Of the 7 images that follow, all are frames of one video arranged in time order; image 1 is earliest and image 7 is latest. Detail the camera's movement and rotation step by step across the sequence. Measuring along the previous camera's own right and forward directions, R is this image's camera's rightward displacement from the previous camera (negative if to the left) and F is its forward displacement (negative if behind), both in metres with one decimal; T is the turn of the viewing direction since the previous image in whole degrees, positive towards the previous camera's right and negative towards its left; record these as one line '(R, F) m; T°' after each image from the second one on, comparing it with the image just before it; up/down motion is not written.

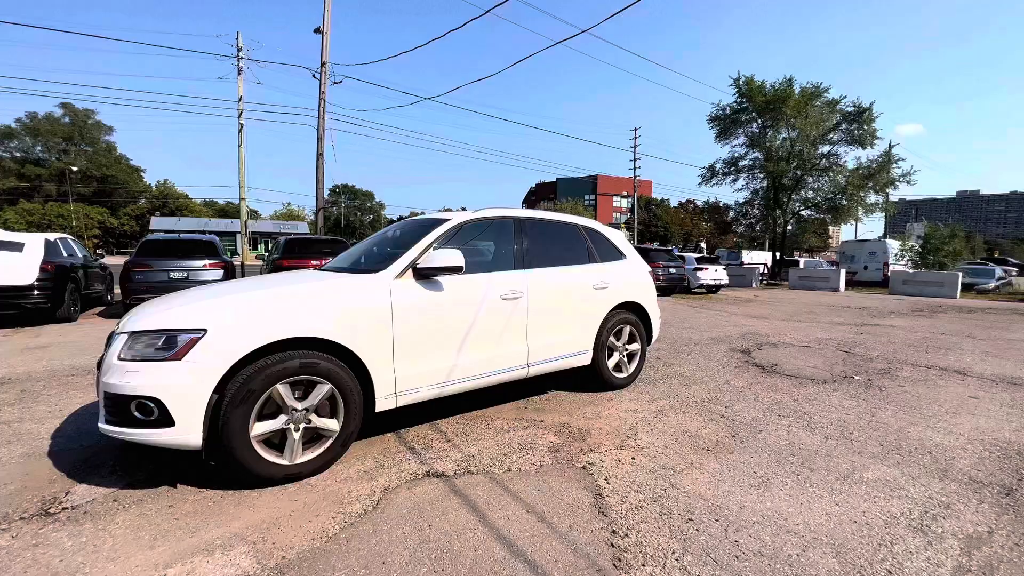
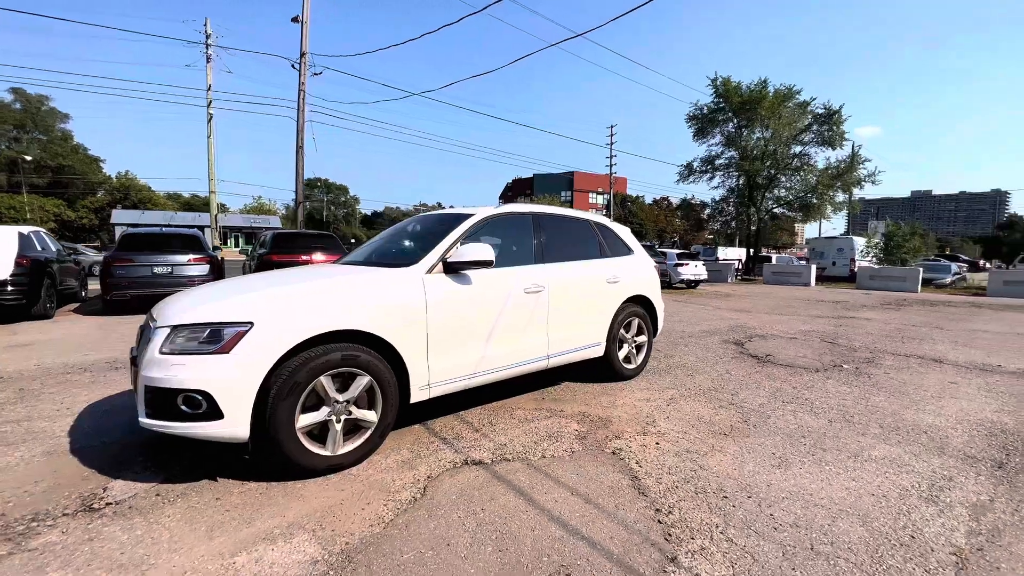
(-0.4, -0.1) m; +3°
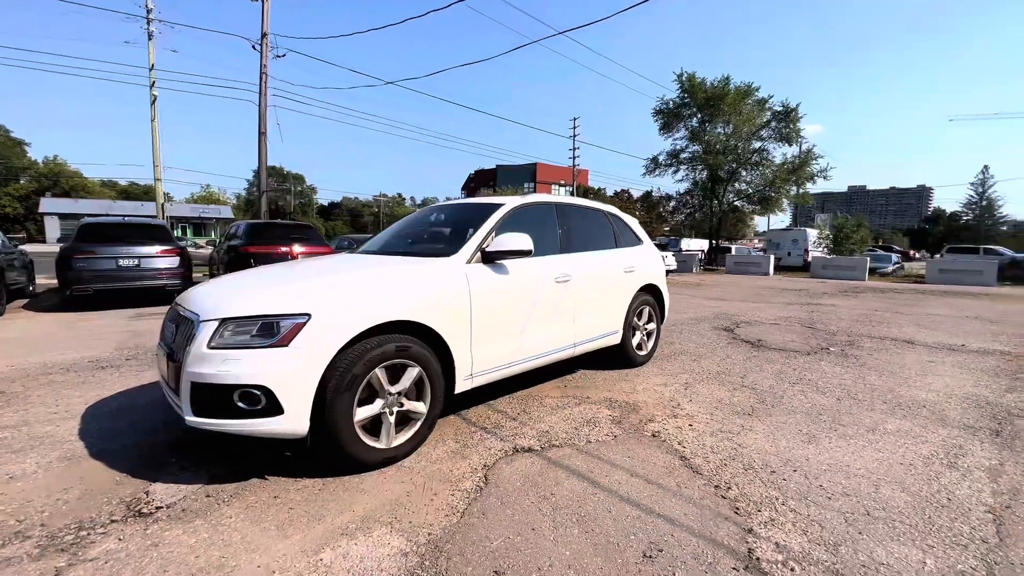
(-0.6, 0.0) m; +5°
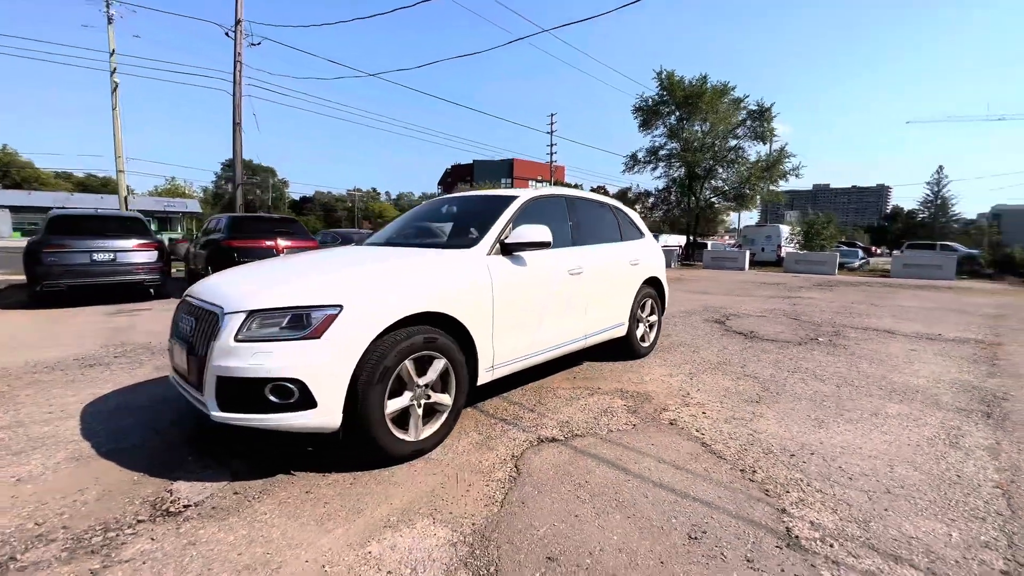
(-0.4, 0.0) m; +3°
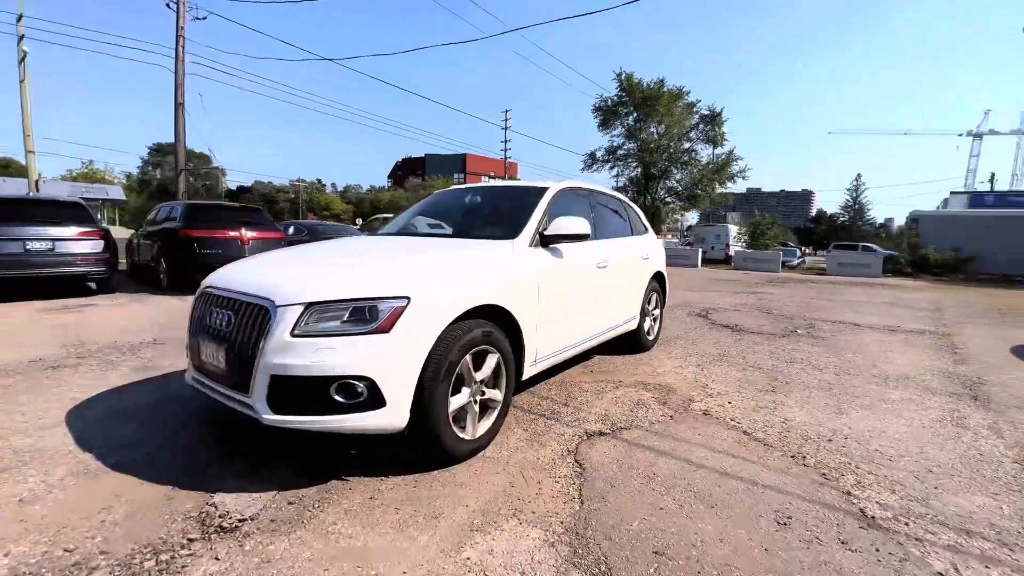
(-0.7, +0.1) m; +6°
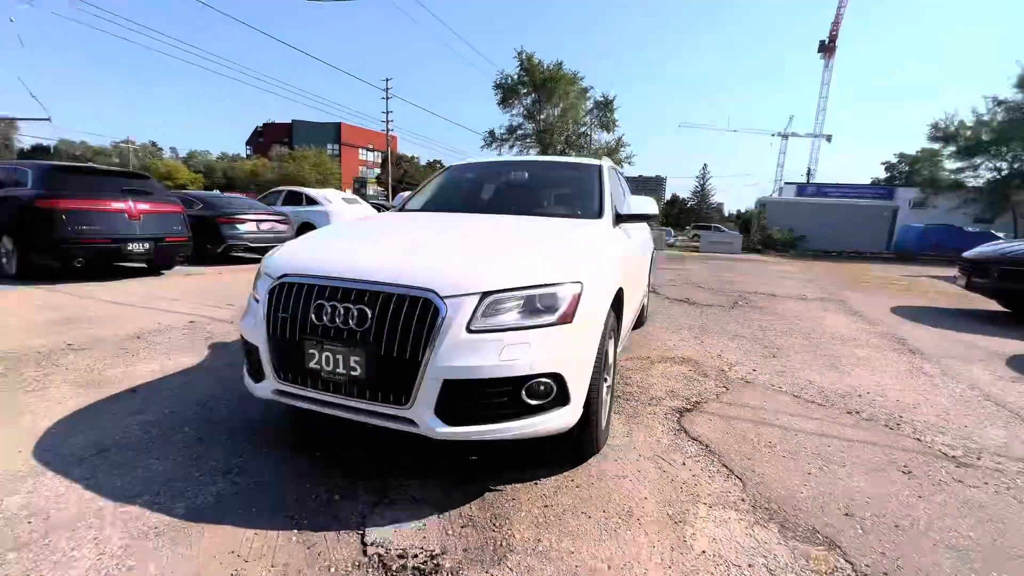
(-1.5, +0.4) m; +15°
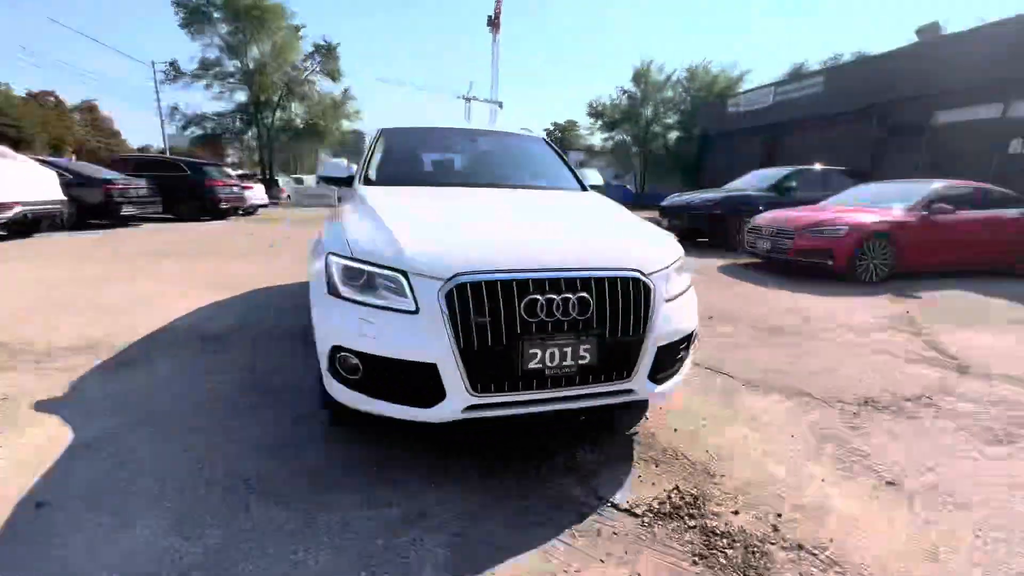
(-2.1, +0.6) m; +35°
